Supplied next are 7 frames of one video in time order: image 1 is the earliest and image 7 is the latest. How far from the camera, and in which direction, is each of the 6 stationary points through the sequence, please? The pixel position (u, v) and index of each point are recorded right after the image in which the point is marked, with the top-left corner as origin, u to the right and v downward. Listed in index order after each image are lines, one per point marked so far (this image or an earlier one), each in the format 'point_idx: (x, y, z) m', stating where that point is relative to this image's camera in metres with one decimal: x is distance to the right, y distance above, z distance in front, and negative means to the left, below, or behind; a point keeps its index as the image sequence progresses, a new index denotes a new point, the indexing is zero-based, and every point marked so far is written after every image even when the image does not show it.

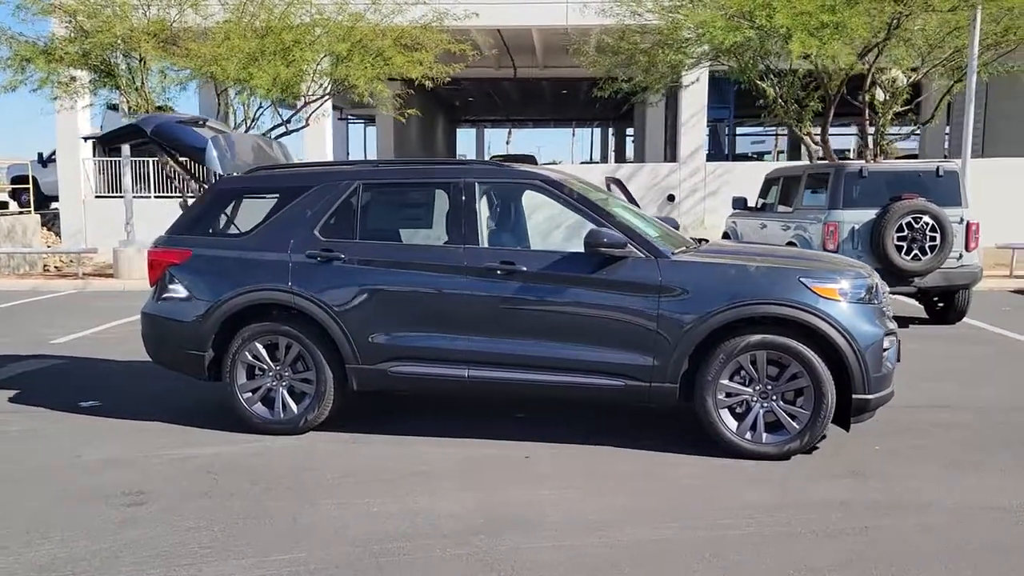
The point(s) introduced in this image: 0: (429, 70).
0: (-1.5, +4.3, +17.4) m
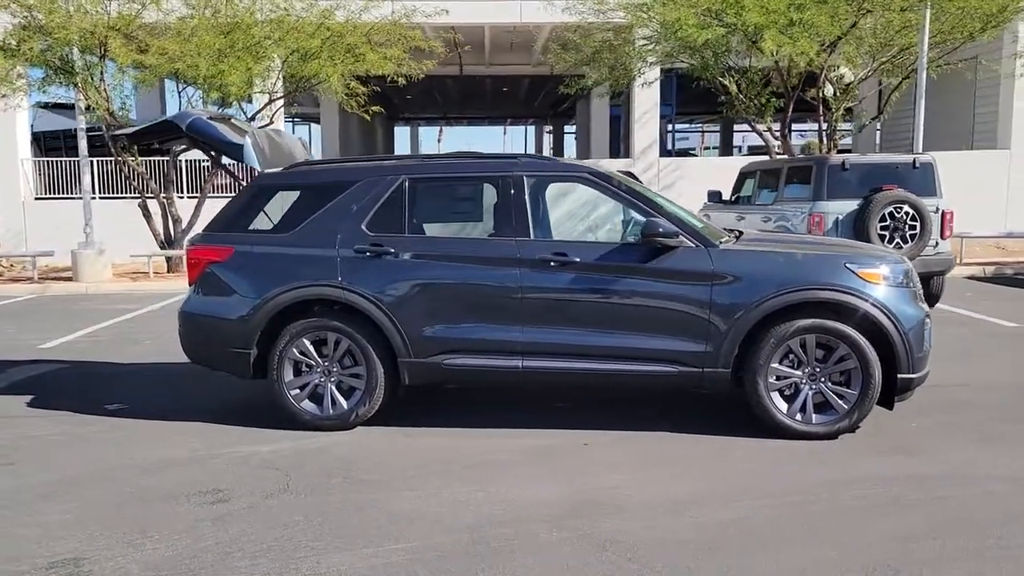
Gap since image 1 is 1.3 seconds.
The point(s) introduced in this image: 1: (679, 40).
0: (-2.2, +4.3, +17.4) m
1: (+3.0, +4.4, +15.7) m
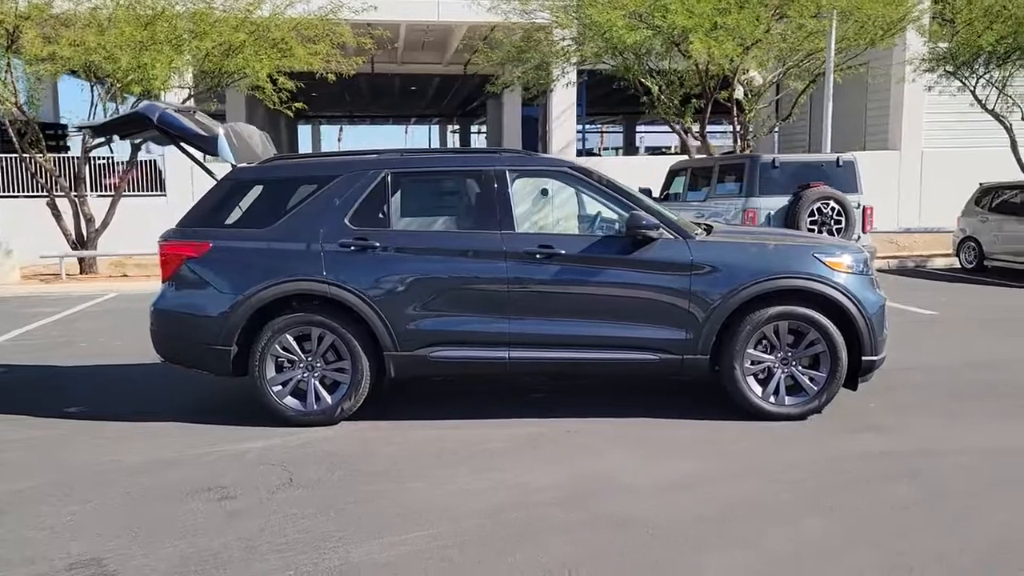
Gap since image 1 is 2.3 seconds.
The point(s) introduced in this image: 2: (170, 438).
0: (-3.6, +4.4, +17.2) m
1: (+1.7, +4.4, +16.1) m
2: (-2.2, -1.0, +5.8) m
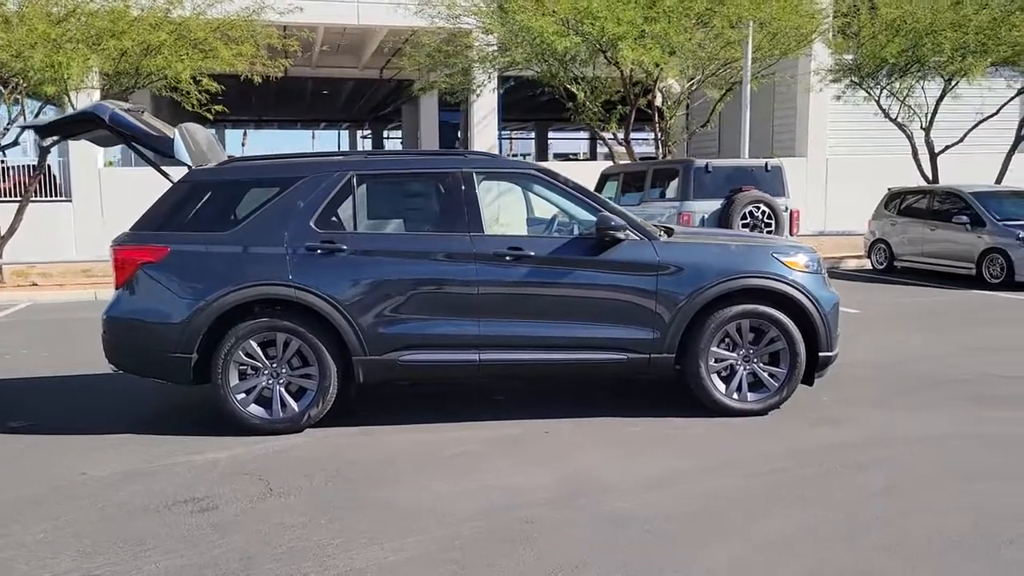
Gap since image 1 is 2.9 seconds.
0: (-4.9, +4.2, +16.8) m
1: (+0.4, +4.4, +16.2) m
2: (-2.4, -1.0, +5.6) m
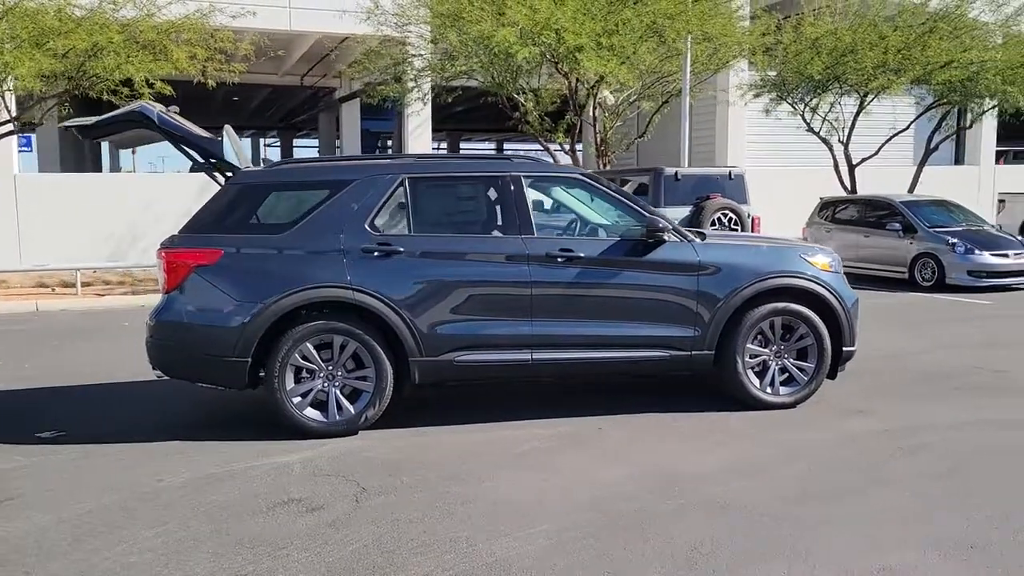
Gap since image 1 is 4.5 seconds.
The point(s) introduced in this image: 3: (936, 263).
0: (-5.8, +4.0, +16.4) m
1: (-0.4, +4.2, +16.4) m
2: (-1.9, -1.0, +5.5) m
3: (+7.4, +0.4, +15.5) m
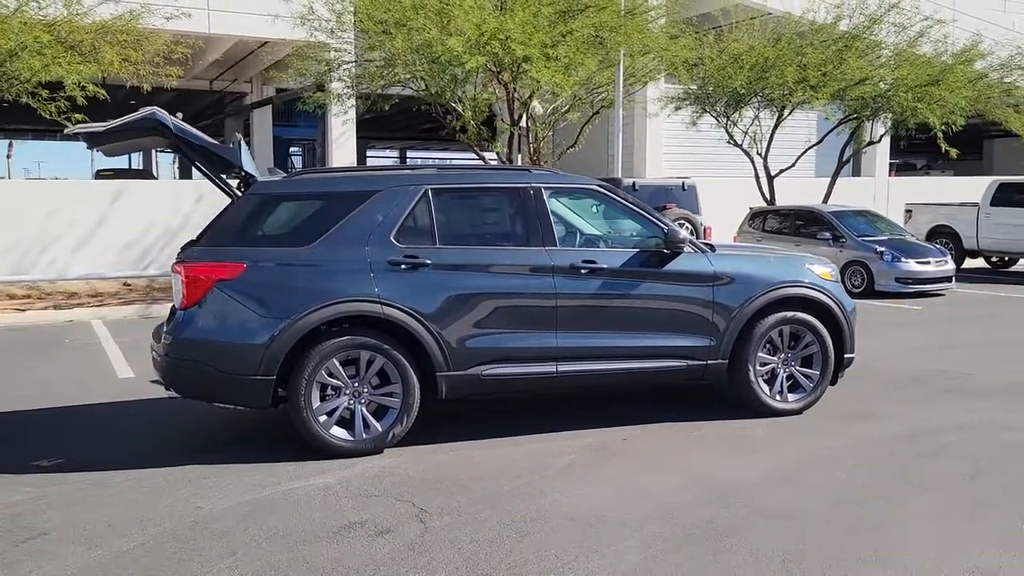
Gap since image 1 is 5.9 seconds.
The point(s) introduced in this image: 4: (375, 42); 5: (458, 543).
0: (-6.8, +3.8, +15.6) m
1: (-1.4, +4.1, +16.3) m
2: (-1.7, -1.1, +5.2) m
3: (+6.4, +0.3, +16.2) m
4: (-2.5, +4.7, +16.8) m
5: (-0.3, -1.2, +4.3) m
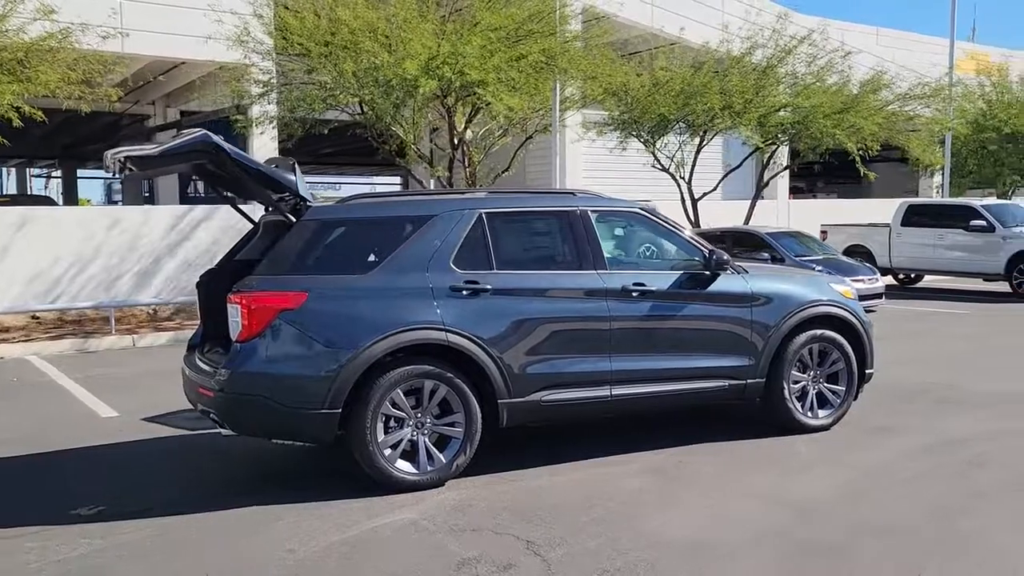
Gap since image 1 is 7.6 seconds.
0: (-7.6, +3.3, +14.8) m
1: (-2.4, +3.6, +16.1) m
2: (-1.2, -1.3, +4.9) m
3: (+5.5, 0.0, +16.9) m
4: (-3.5, +4.1, +16.5) m
5: (+0.4, -1.3, +4.1) m
